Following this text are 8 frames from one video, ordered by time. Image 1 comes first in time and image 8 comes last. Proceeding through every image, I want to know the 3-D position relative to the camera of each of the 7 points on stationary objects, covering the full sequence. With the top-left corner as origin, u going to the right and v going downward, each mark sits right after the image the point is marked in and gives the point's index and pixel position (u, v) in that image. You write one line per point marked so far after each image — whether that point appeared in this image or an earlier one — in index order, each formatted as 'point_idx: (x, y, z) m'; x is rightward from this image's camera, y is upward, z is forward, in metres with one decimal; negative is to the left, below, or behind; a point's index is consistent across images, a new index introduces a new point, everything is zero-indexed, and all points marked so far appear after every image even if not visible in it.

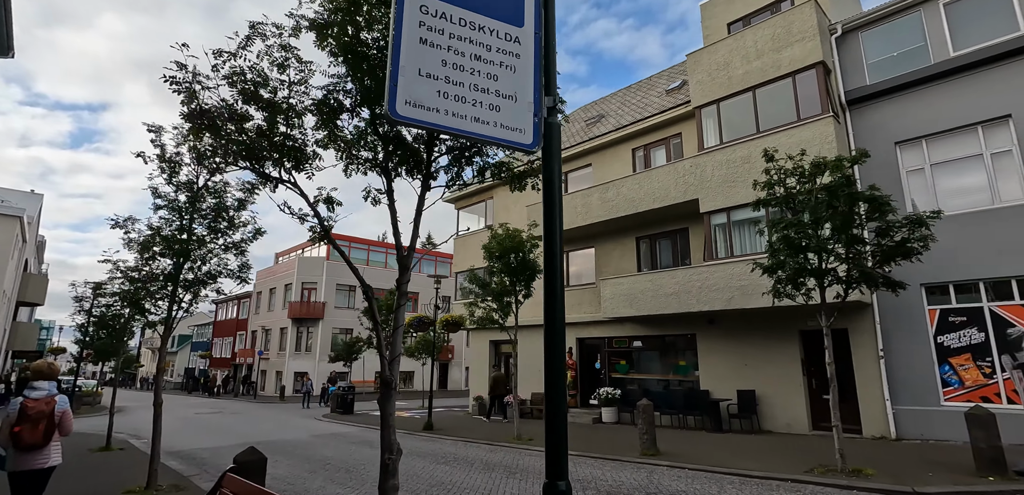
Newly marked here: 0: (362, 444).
0: (-4.0, -5.2, +14.1) m
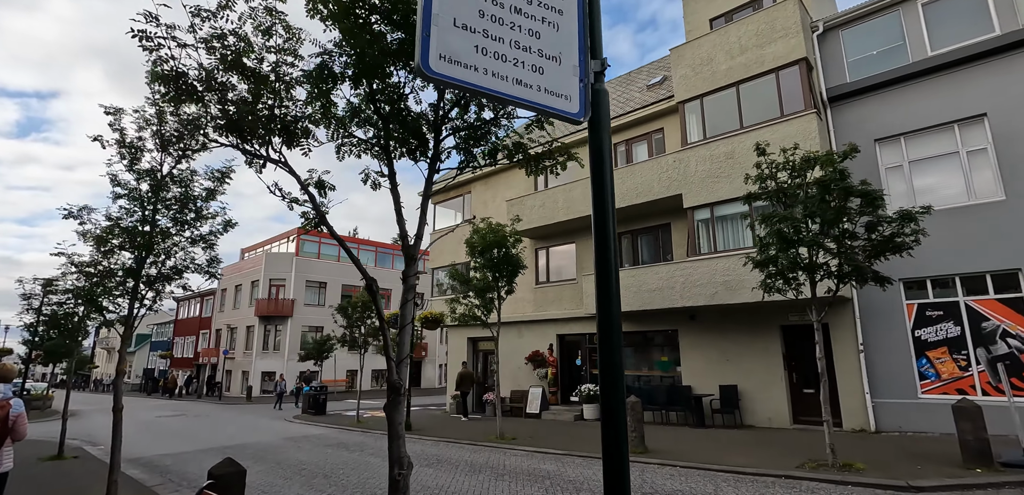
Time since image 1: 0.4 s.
0: (-4.5, -5.1, +13.6) m
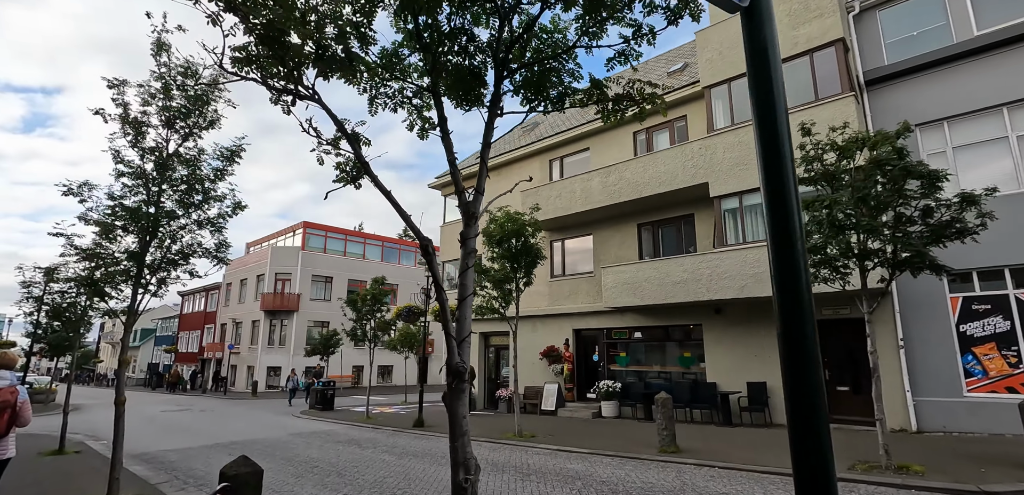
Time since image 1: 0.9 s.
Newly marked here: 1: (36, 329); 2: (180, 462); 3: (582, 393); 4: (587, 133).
0: (-4.0, -4.8, +13.1) m
1: (-17.2, -2.9, +19.2) m
2: (-7.1, -4.5, +11.3) m
3: (+2.3, -4.7, +17.3) m
4: (+2.6, +4.0, +18.7) m
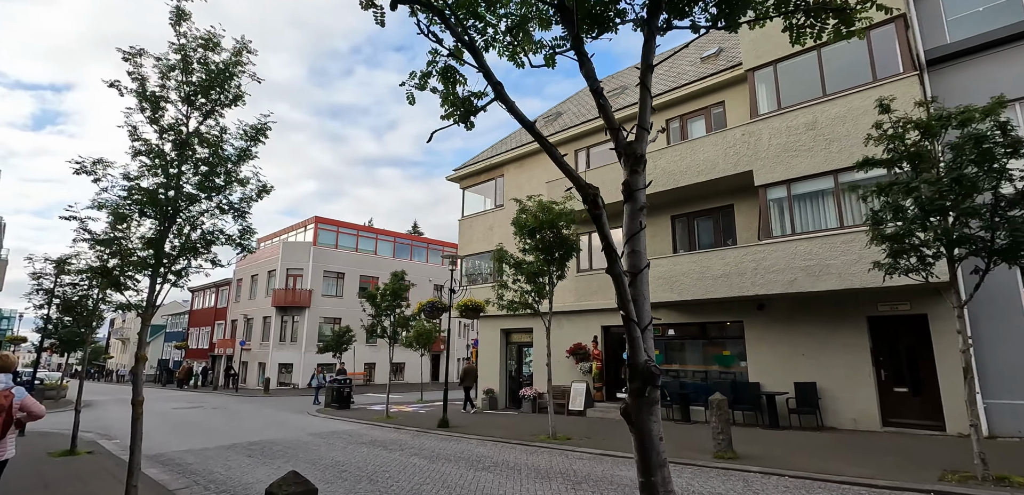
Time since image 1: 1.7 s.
0: (-3.2, -4.6, +12.4) m
1: (-16.3, -2.7, +18.7) m
2: (-6.3, -4.3, +10.6) m
3: (+3.1, -4.5, +16.6) m
4: (+3.5, +4.2, +17.9) m
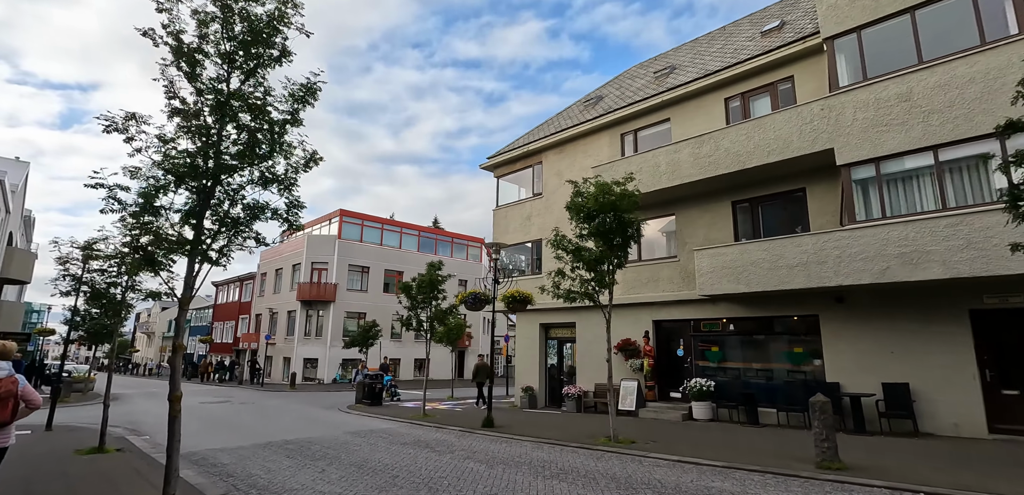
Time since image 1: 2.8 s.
0: (-2.0, -4.3, +11.5) m
1: (-14.9, -2.3, +18.1) m
2: (-5.1, -4.0, +9.8) m
3: (+4.4, -4.2, +15.5) m
4: (+4.9, +4.6, +16.8) m
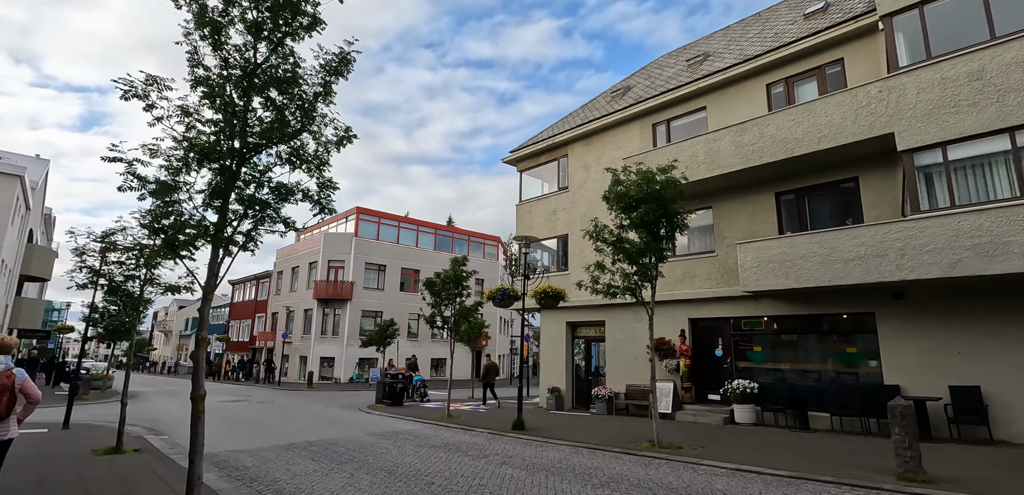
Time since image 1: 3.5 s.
0: (-1.3, -4.1, +10.8) m
1: (-14.0, -2.1, +17.8) m
2: (-4.5, -3.8, +9.2) m
3: (+5.2, -4.0, +14.7) m
4: (+5.7, +4.7, +16.0) m
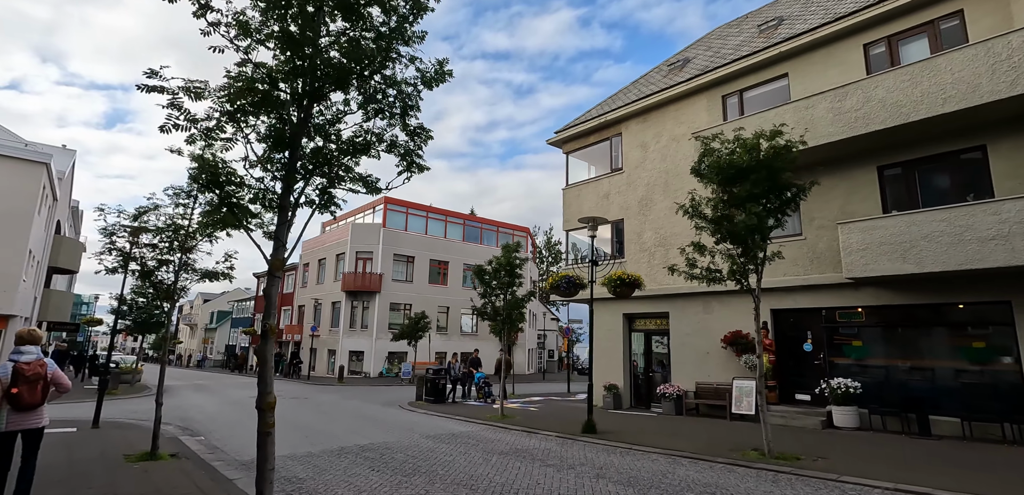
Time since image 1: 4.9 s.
0: (+0.2, -3.7, +9.5) m
1: (-12.4, -1.7, +16.8) m
2: (-3.0, -3.5, +8.0) m
3: (+6.8, -3.6, +13.2) m
4: (+7.3, +5.2, +14.3) m
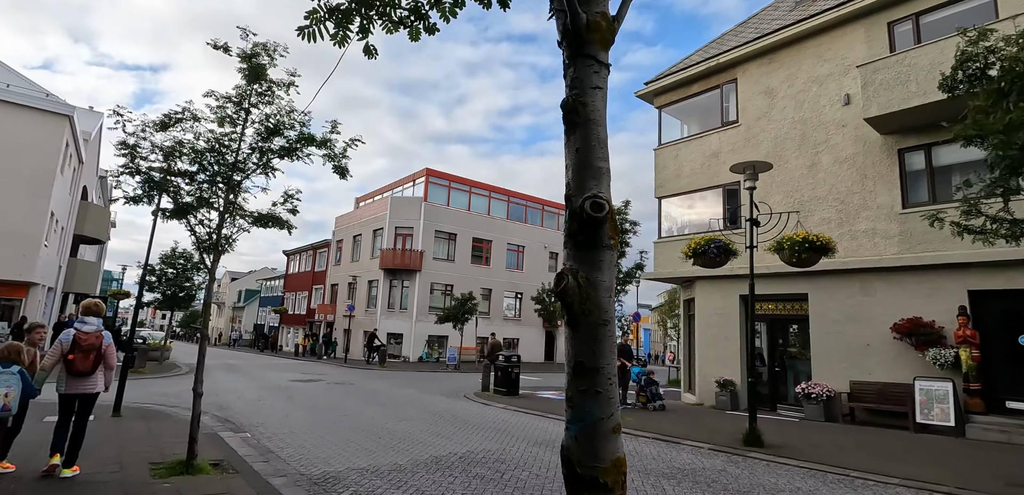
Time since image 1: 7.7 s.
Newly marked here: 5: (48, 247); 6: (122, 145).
0: (+2.4, -3.0, +6.6) m
1: (-9.8, -0.5, +14.4) m
2: (-0.9, -2.7, +5.3) m
3: (+9.2, -2.9, +10.1) m
4: (+9.9, +5.9, +11.0) m
5: (-17.4, 0.0, +20.0) m
6: (-4.6, +1.2, +6.3) m
